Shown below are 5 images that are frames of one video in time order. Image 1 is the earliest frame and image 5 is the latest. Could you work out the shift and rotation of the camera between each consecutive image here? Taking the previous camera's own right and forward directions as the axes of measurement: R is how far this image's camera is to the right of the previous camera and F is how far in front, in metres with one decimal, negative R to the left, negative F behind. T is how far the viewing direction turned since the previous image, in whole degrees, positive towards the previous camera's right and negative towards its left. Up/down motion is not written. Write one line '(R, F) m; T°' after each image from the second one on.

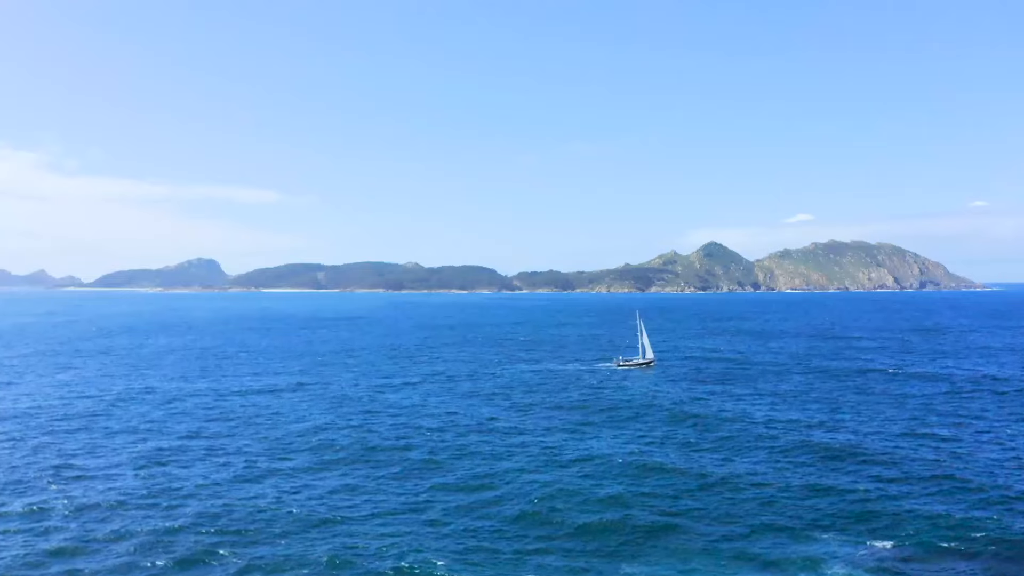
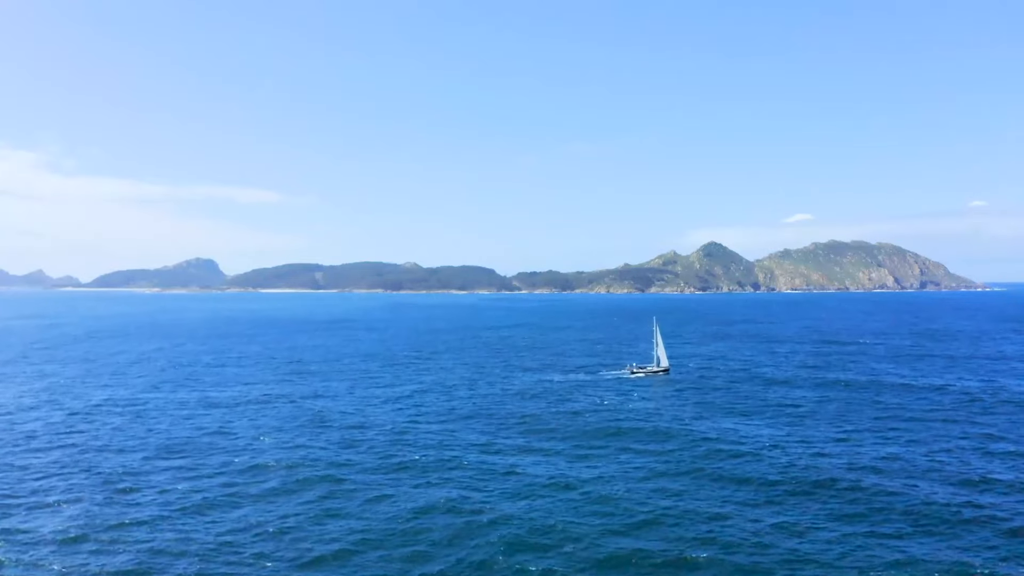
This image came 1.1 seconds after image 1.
(+0.2, +1.5) m; 0°
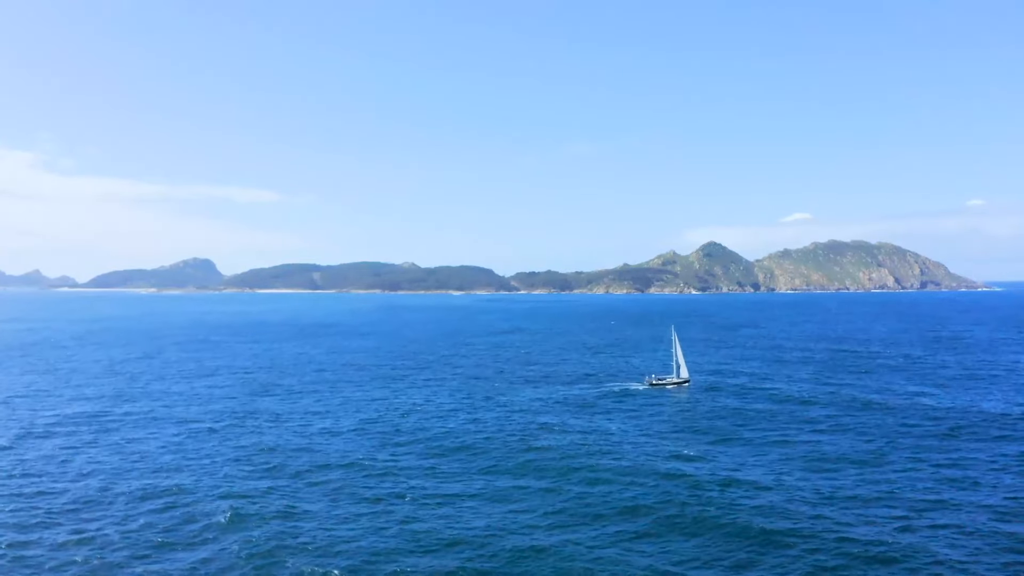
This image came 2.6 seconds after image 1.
(+0.4, +3.7) m; 0°
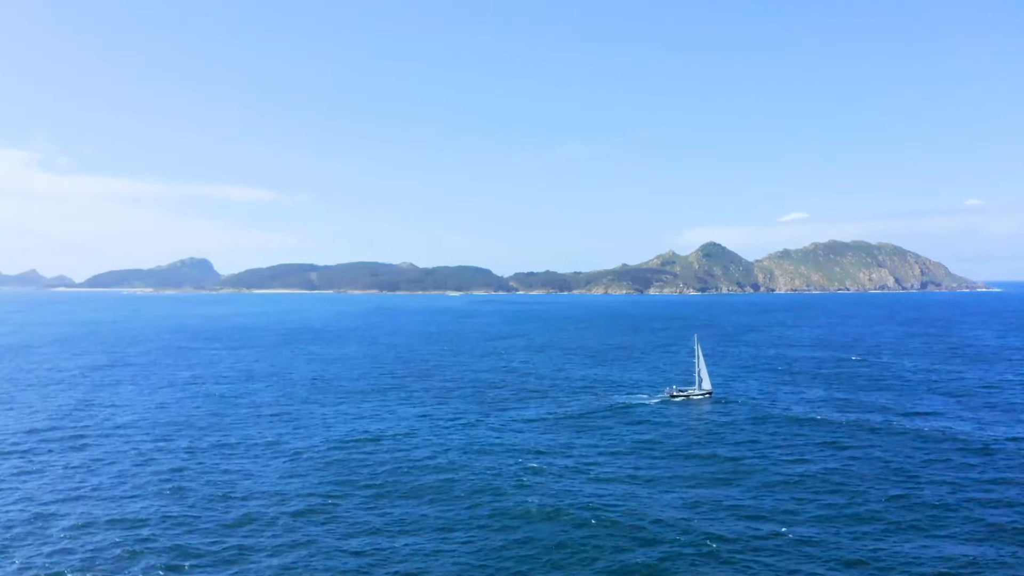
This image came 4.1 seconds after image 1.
(+0.2, +4.2) m; 0°
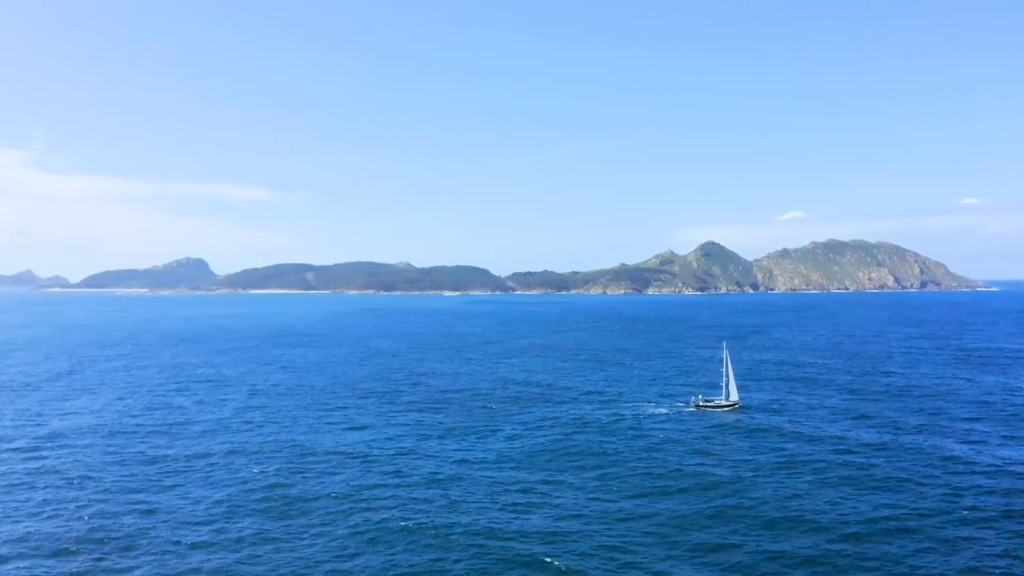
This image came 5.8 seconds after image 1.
(+0.4, +4.1) m; 0°
